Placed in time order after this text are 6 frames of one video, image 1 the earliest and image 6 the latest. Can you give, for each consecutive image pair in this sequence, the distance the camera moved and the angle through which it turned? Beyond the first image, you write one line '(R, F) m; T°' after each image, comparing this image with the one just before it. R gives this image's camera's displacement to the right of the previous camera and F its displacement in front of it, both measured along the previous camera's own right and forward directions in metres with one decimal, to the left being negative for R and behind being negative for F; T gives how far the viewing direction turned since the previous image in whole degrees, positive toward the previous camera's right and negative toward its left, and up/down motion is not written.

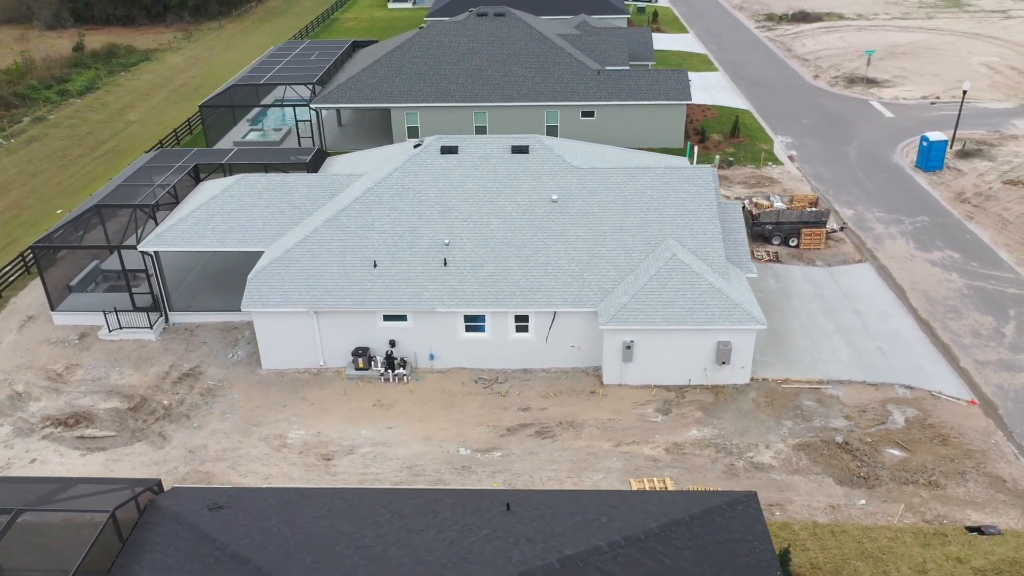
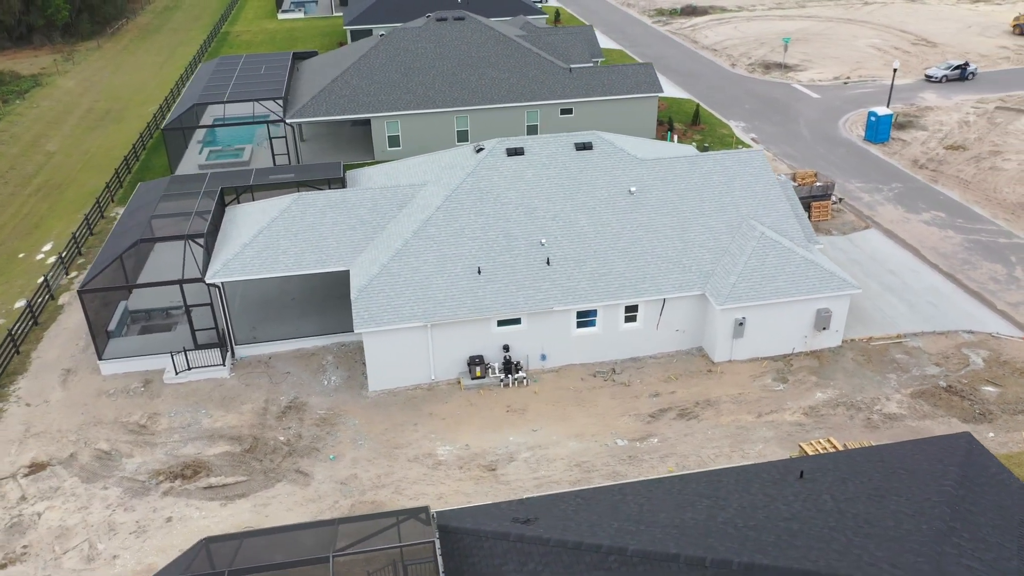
(-6.7, +0.5) m; +11°
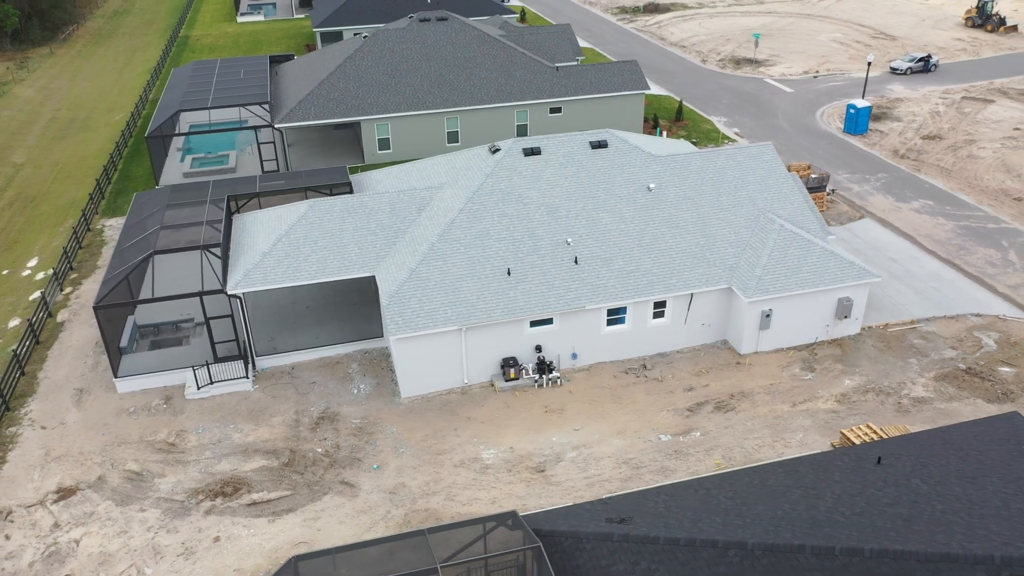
(-2.1, +0.1) m; +4°
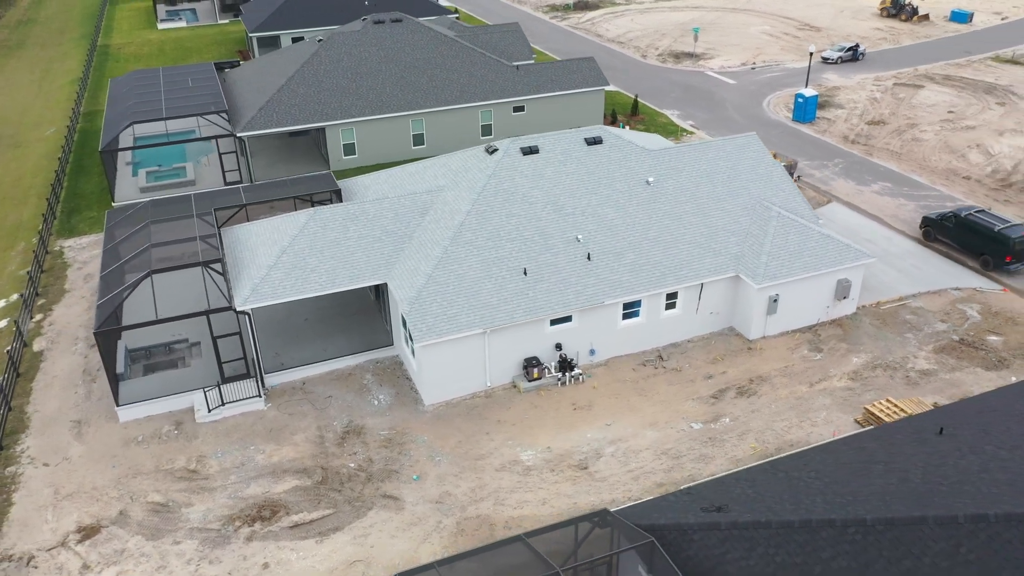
(-2.6, +0.2) m; +6°
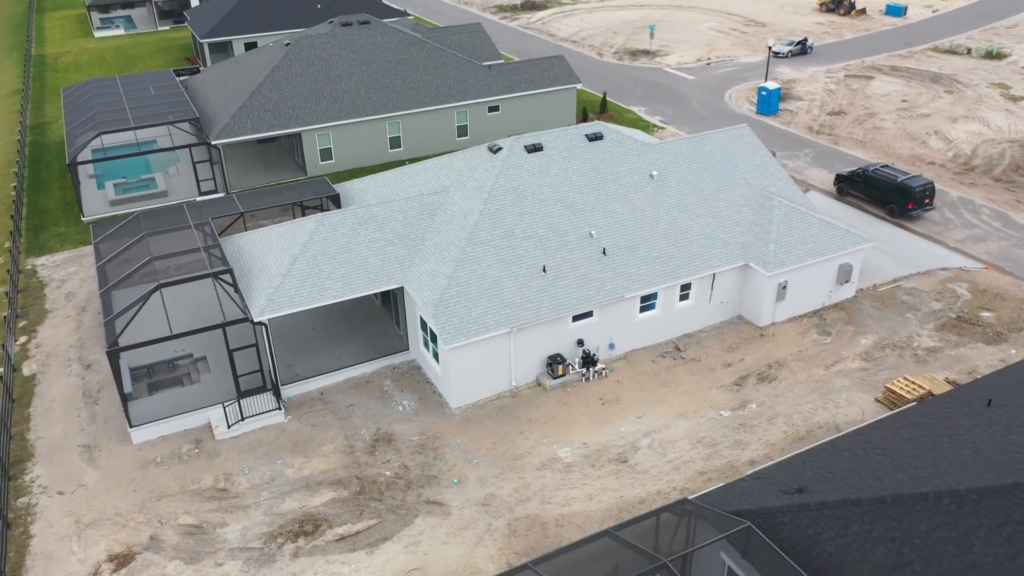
(-2.2, +0.2) m; +5°
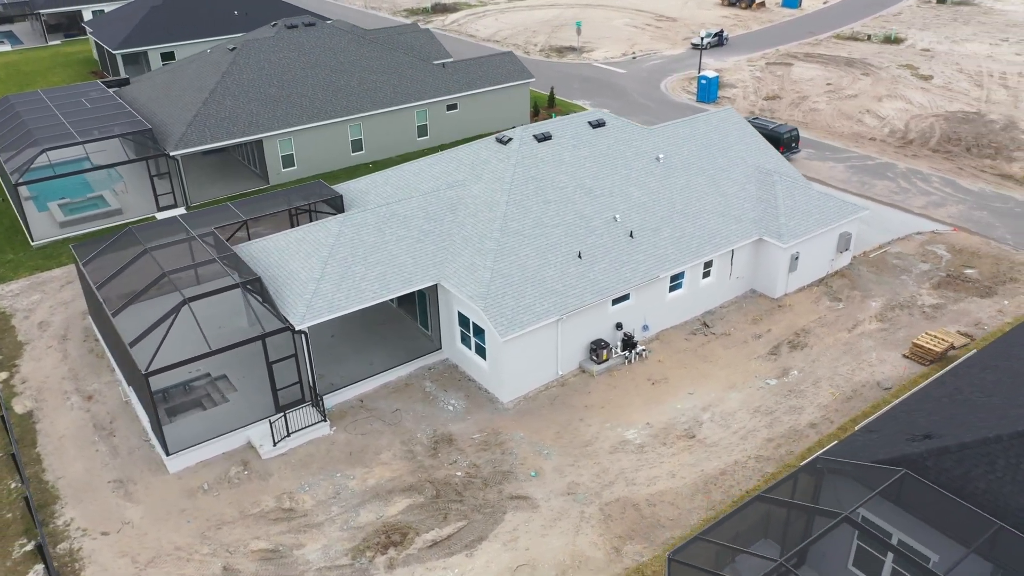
(-3.8, +0.6) m; +8°
